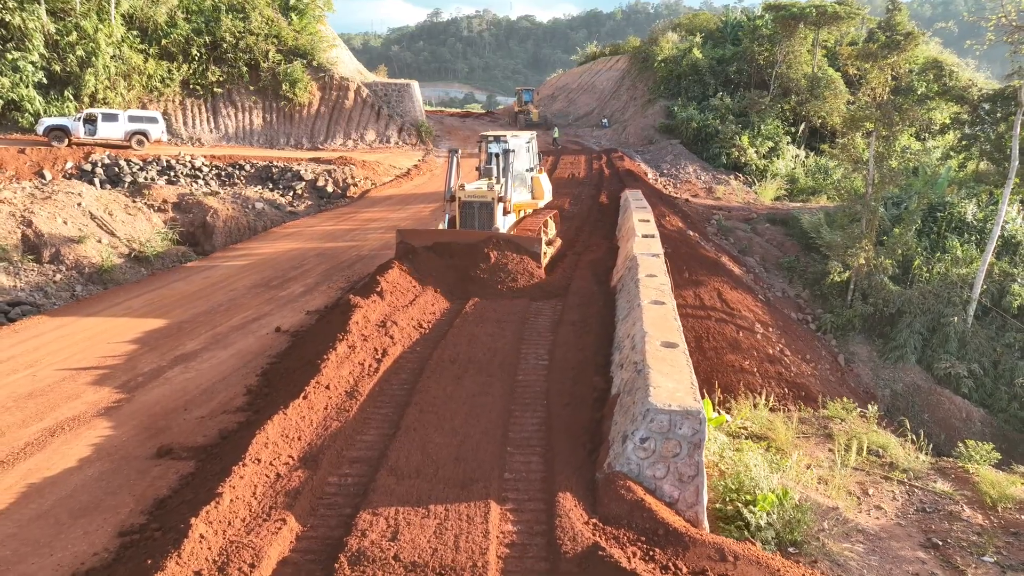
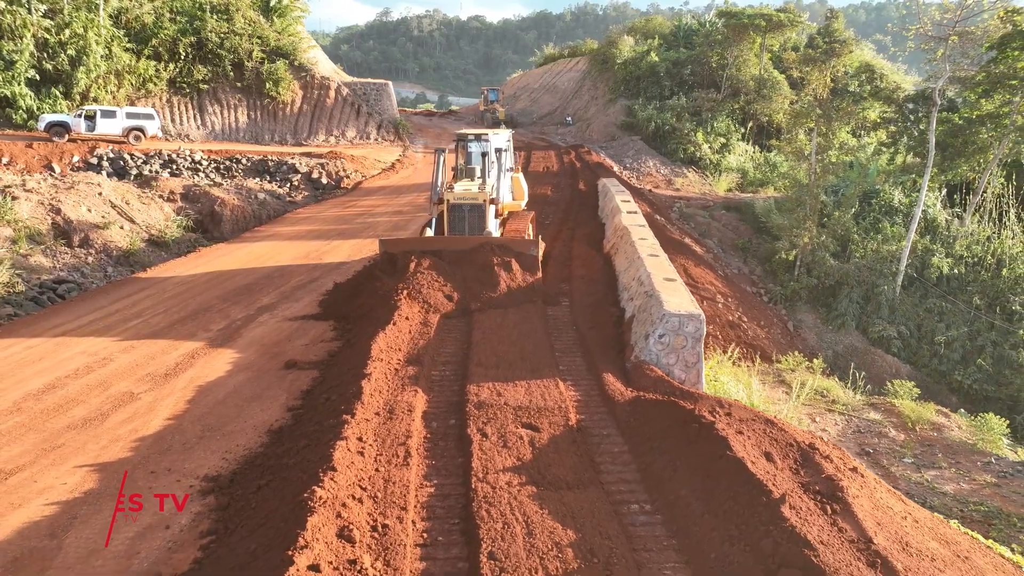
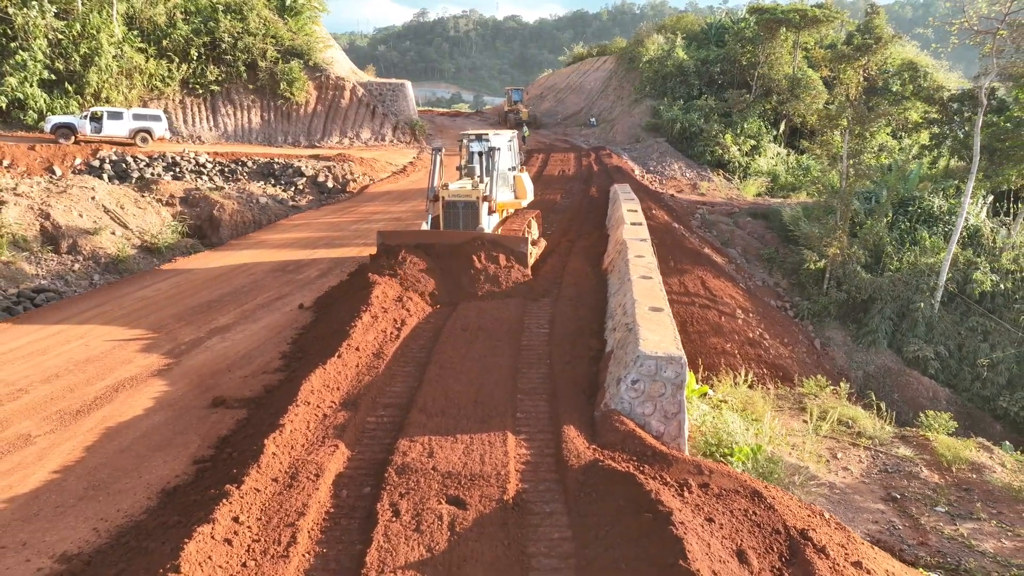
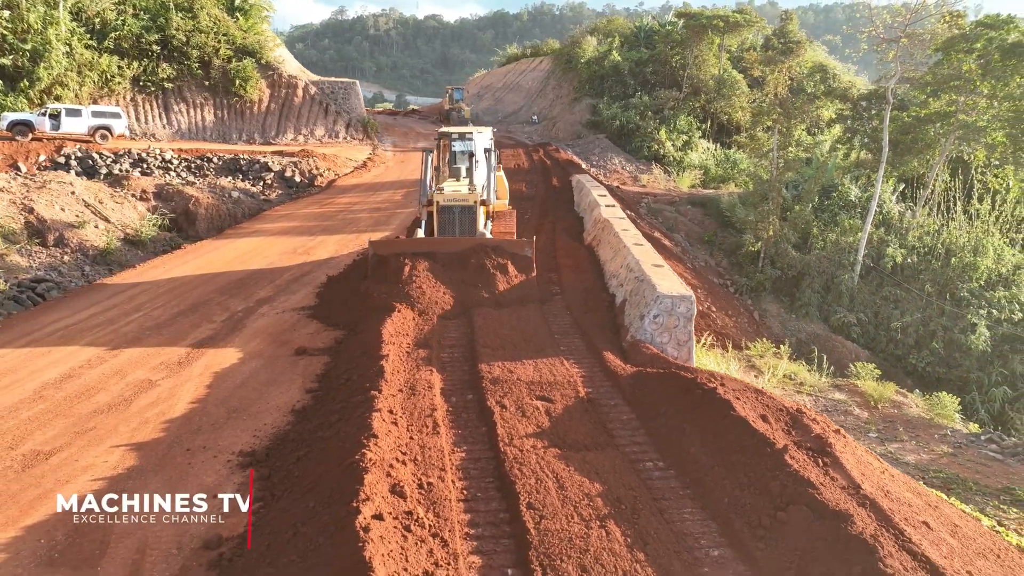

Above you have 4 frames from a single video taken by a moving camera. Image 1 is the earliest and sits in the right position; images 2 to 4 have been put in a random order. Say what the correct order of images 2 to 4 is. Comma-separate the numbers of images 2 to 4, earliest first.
3, 2, 4
